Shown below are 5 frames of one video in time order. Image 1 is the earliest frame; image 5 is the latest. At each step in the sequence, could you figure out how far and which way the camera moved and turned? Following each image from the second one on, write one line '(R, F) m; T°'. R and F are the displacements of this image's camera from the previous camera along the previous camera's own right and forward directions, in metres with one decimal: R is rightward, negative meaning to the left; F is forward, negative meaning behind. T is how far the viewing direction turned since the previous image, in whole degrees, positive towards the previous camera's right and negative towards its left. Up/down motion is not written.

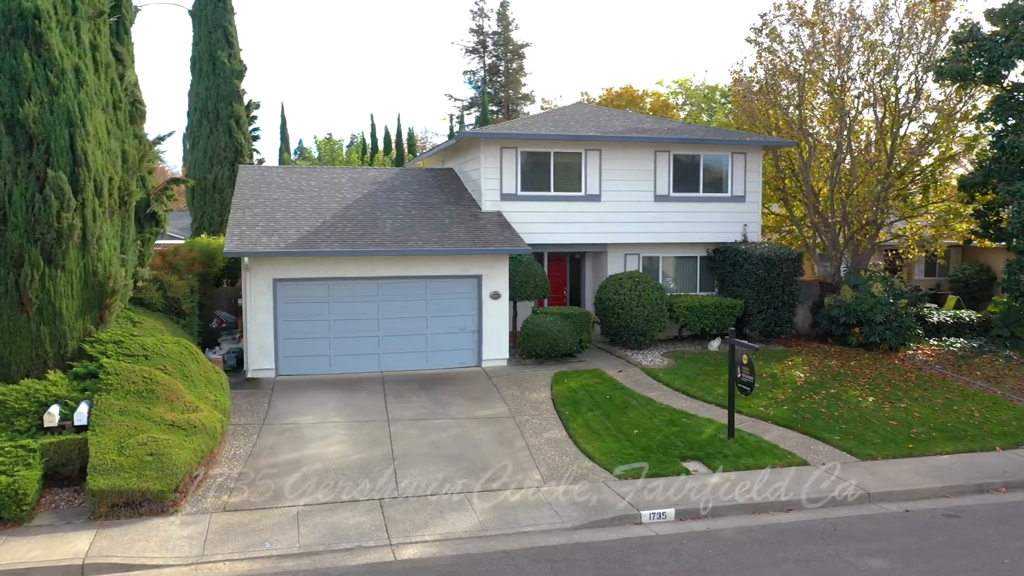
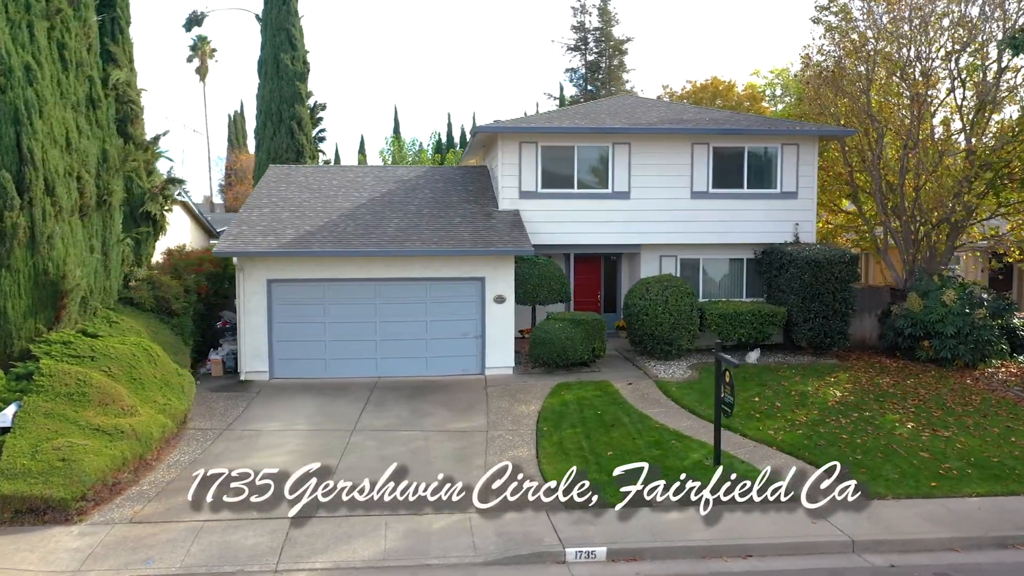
(+2.0, +1.1) m; -9°
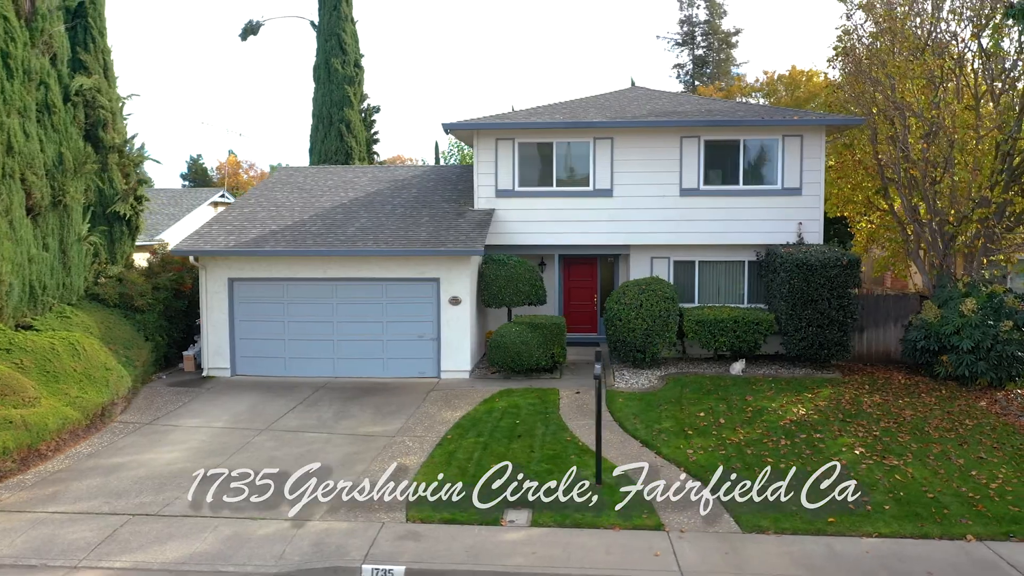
(+3.0, +0.7) m; -9°
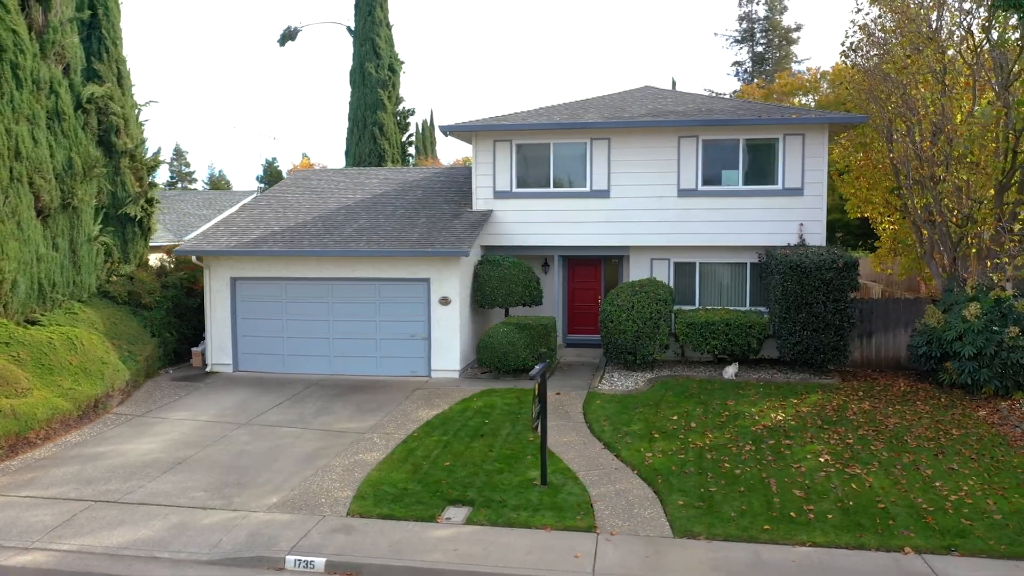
(+1.4, 0.0) m; -5°
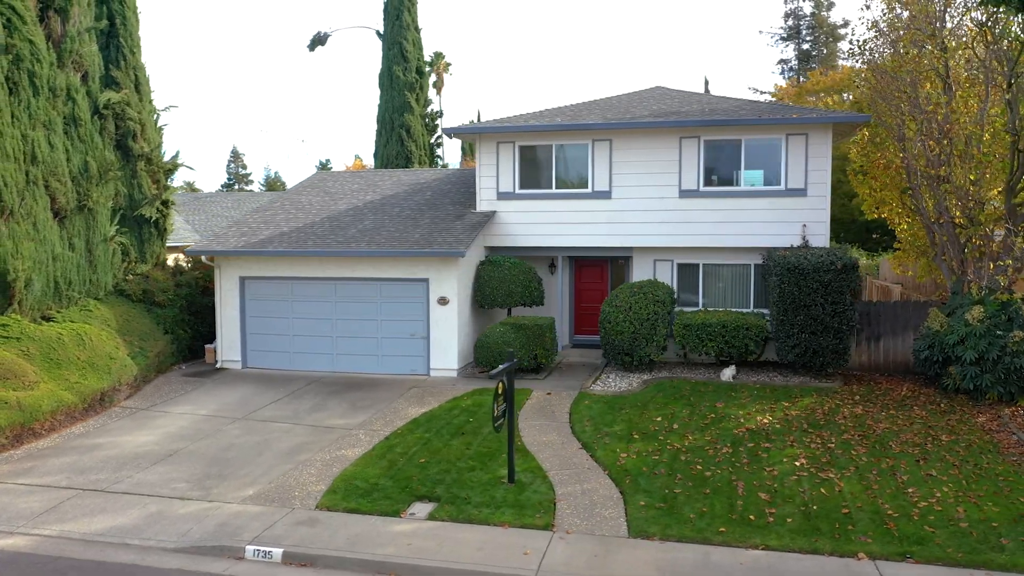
(+0.9, -0.1) m; -4°
